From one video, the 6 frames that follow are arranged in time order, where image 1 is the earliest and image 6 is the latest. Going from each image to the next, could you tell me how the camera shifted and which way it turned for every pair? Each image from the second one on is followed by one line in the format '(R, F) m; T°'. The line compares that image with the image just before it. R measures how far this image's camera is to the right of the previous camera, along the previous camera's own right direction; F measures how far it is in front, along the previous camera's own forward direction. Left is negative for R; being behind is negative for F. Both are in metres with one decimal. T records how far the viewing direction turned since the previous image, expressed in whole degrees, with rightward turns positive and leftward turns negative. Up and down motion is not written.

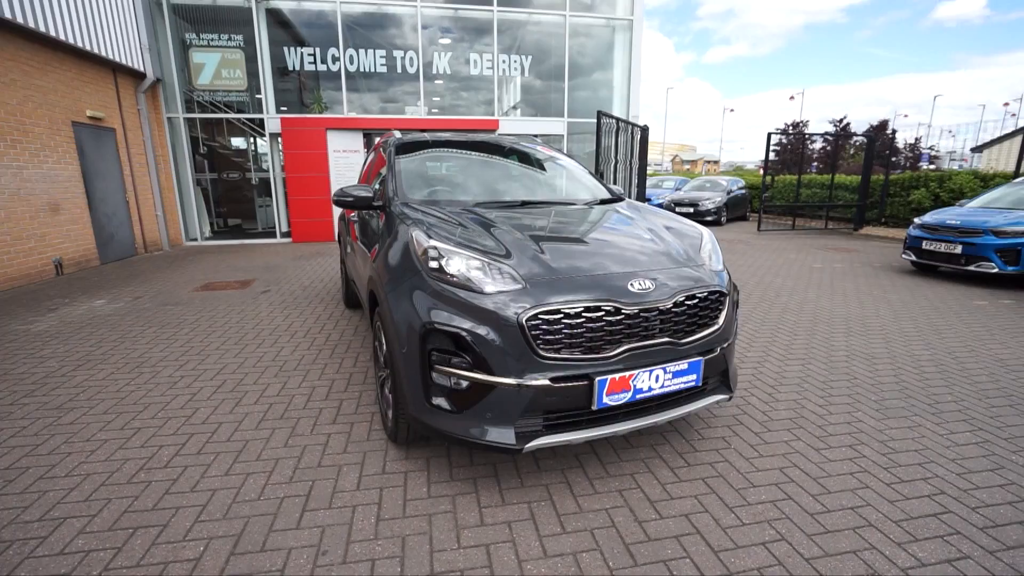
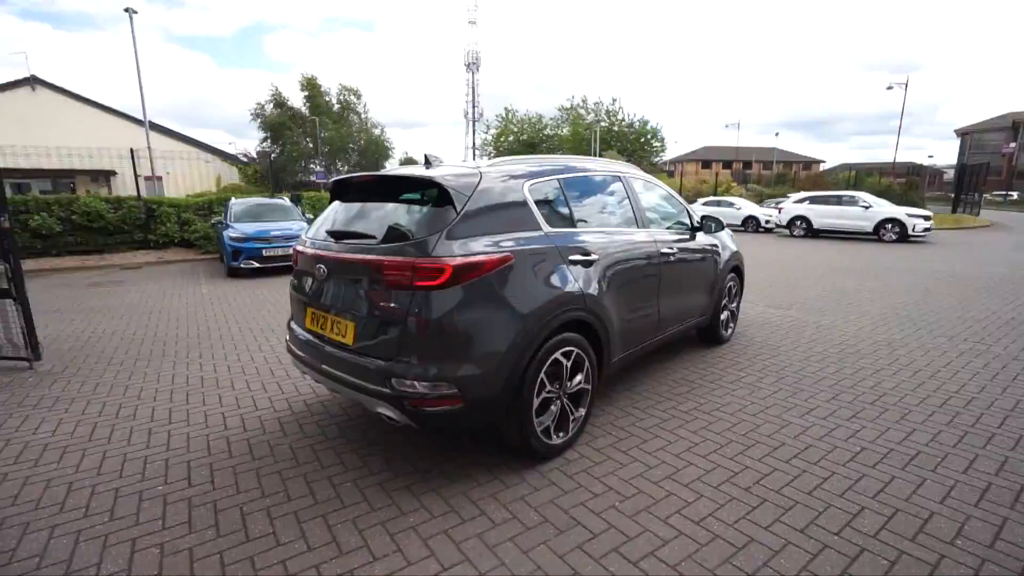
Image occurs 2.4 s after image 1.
(-0.6, +0.1) m; +10°
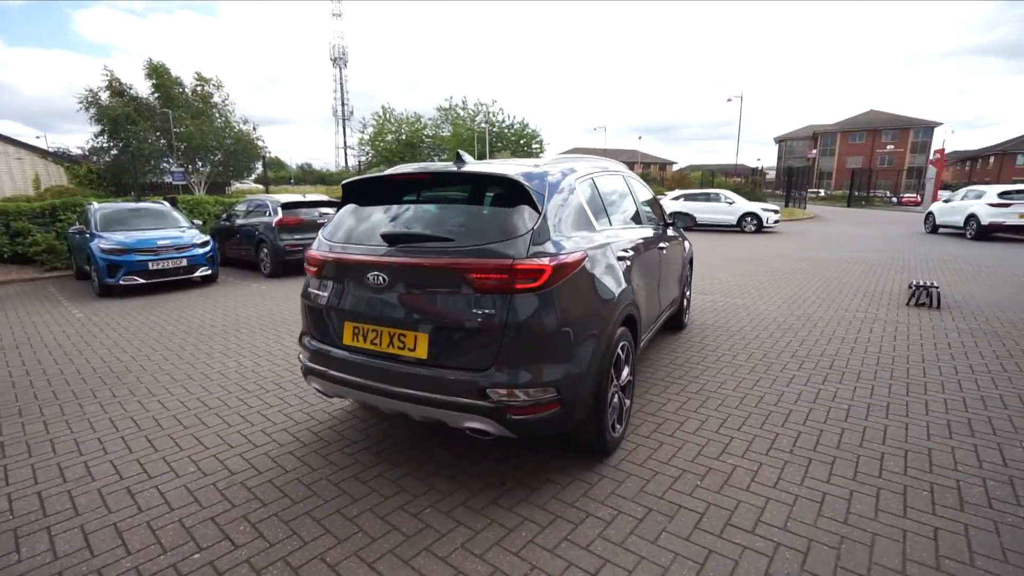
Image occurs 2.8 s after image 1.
(-1.2, +0.2) m; +15°
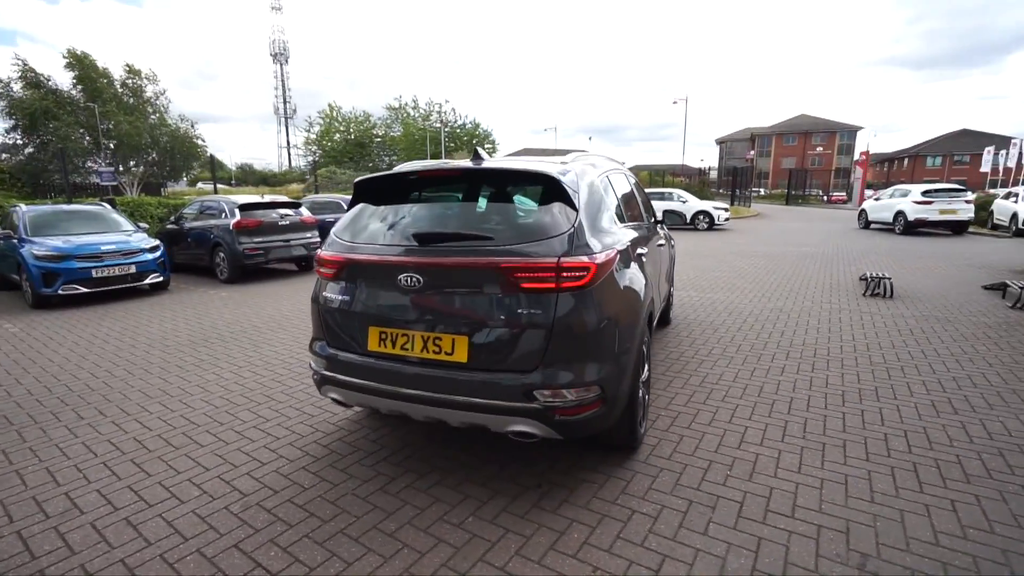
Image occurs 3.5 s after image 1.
(-0.5, +0.1) m; +6°
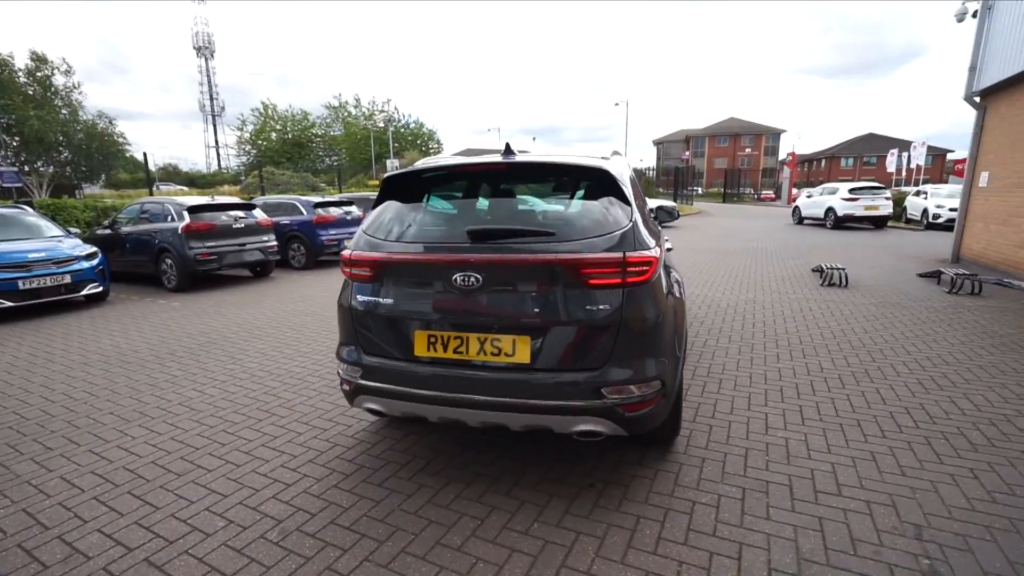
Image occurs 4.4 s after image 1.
(-0.6, +0.1) m; +7°
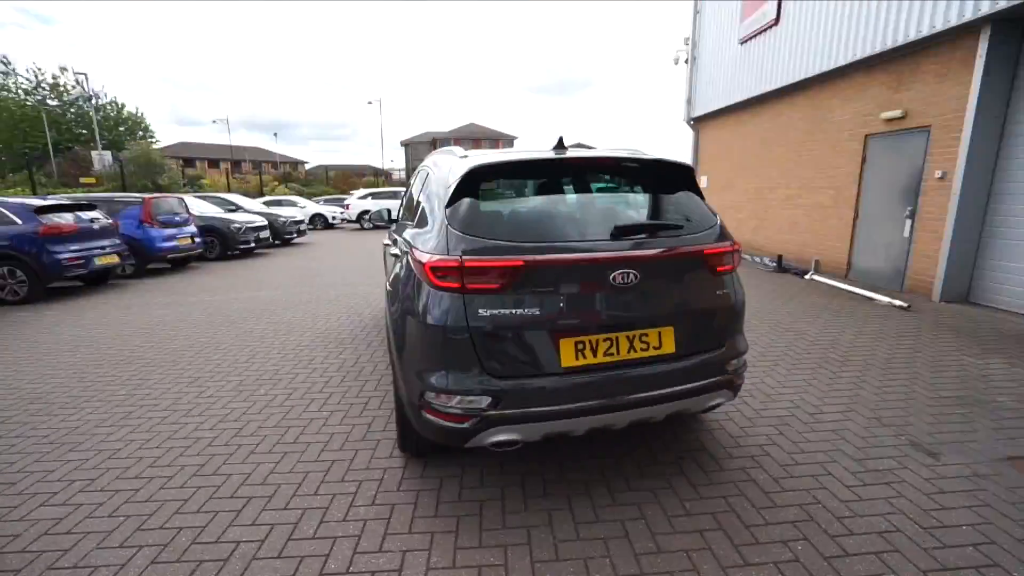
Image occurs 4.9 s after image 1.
(-0.3, +0.1) m; +2°
